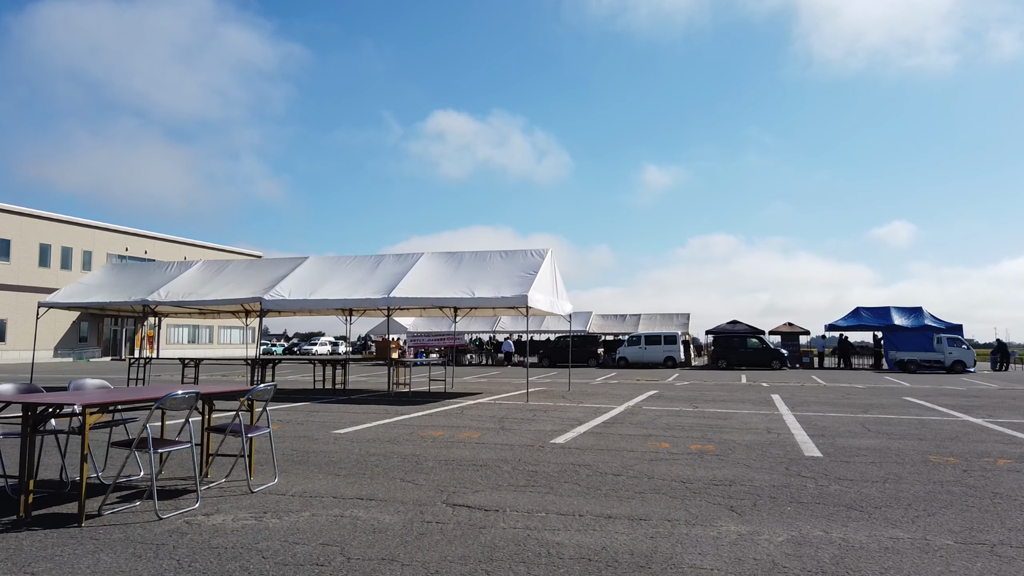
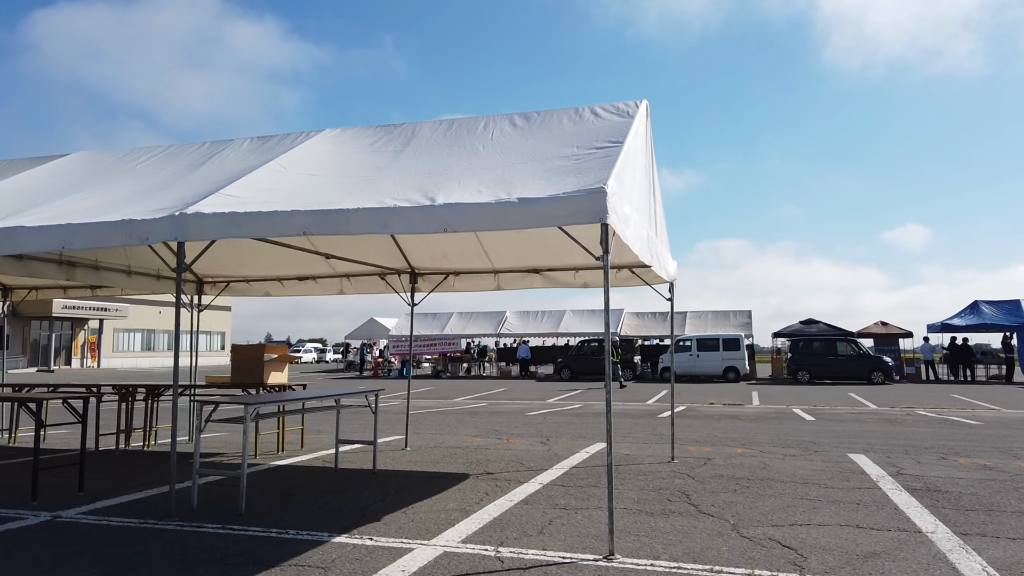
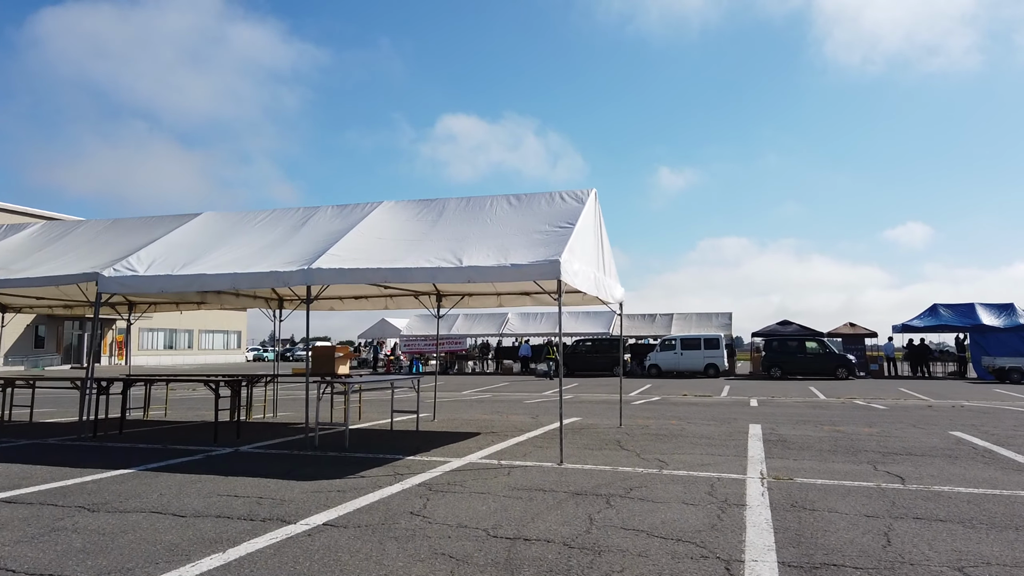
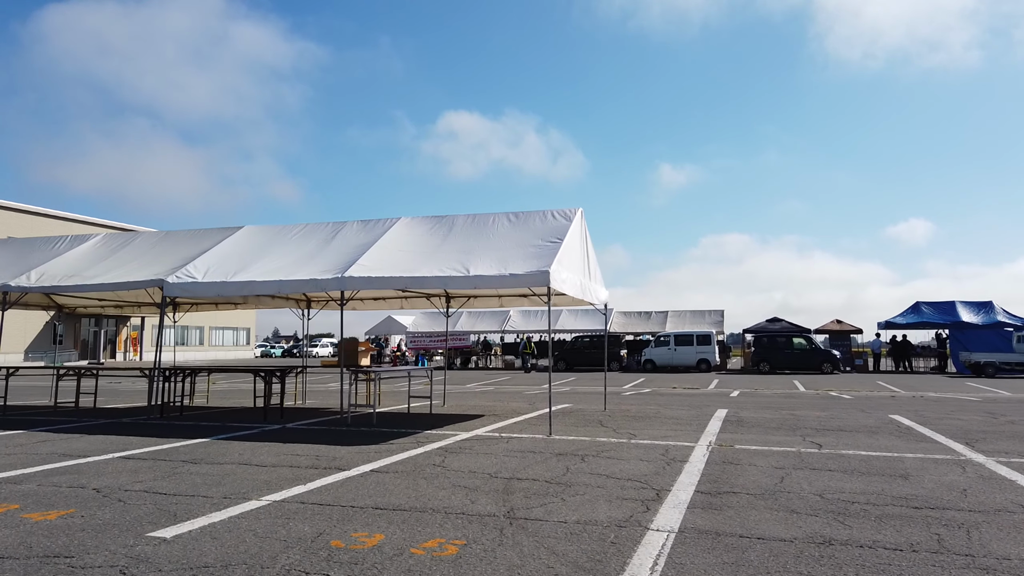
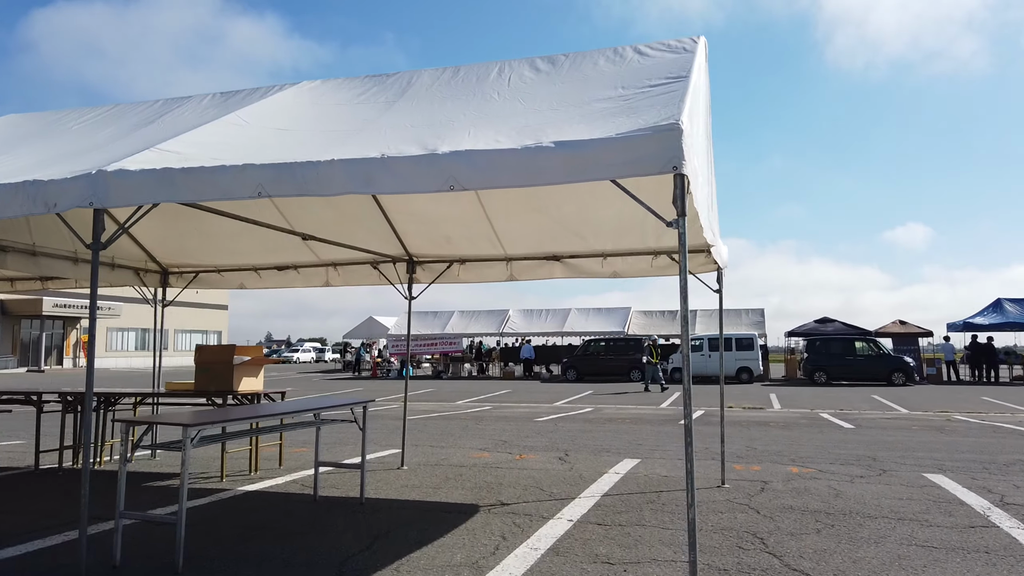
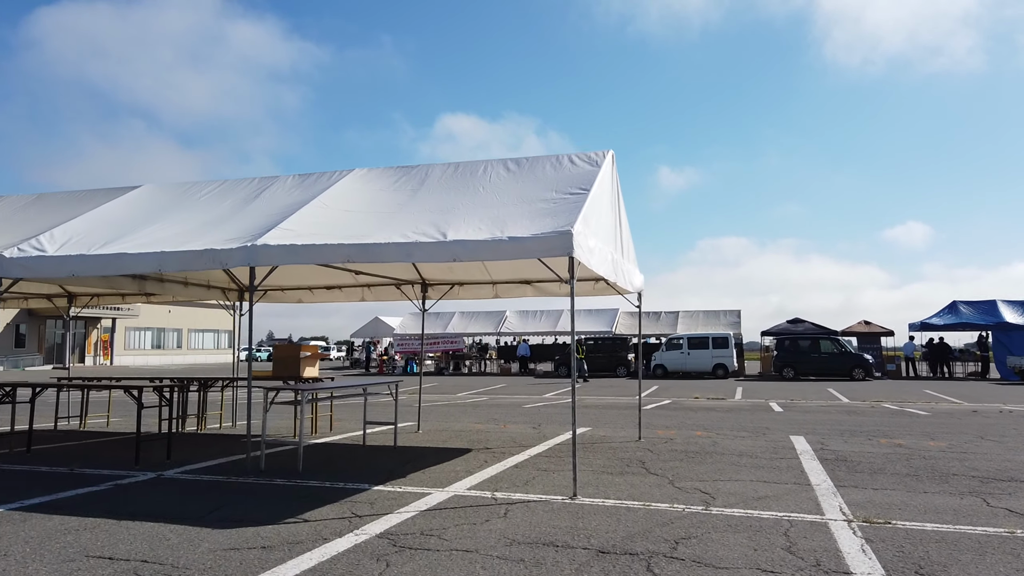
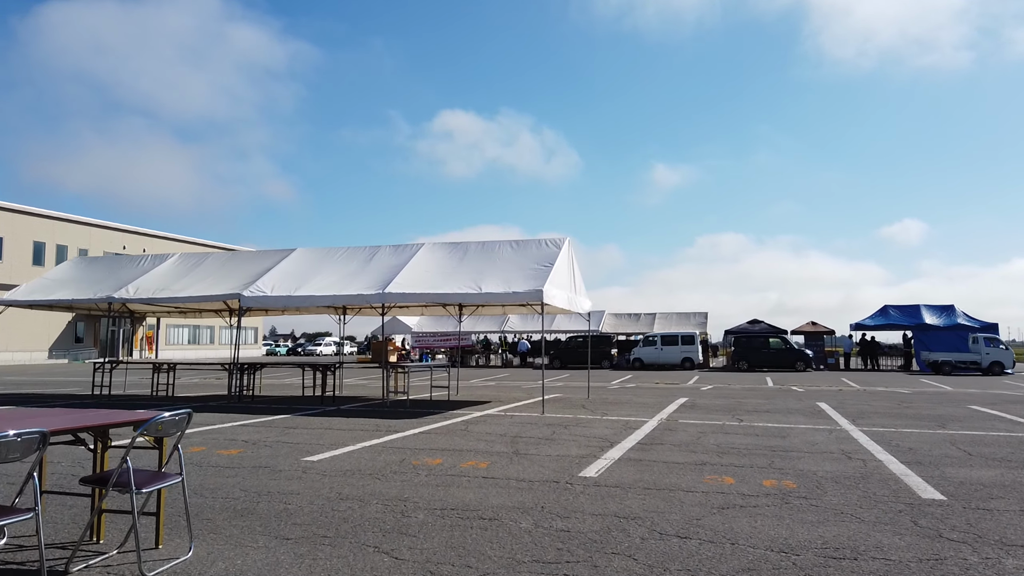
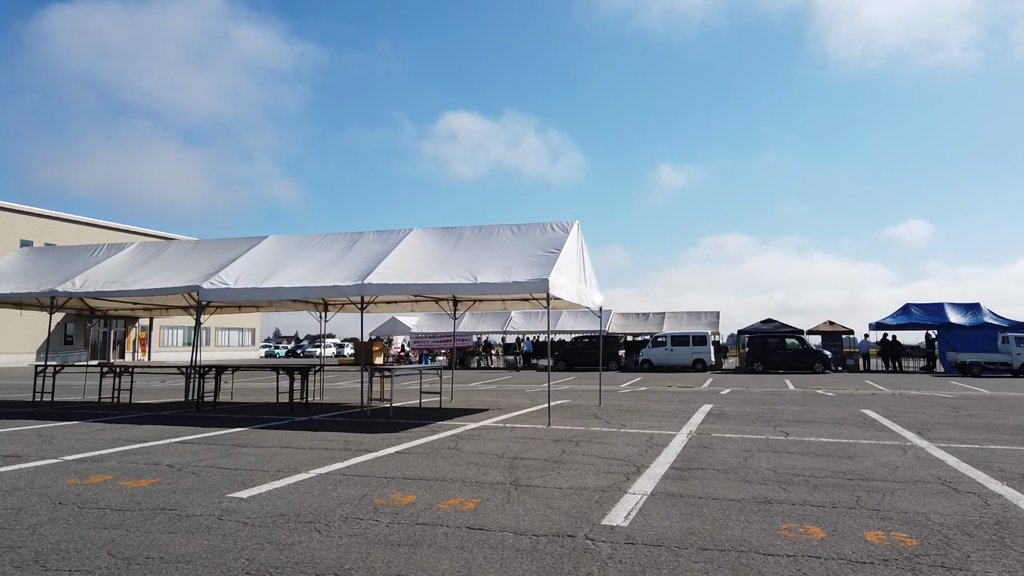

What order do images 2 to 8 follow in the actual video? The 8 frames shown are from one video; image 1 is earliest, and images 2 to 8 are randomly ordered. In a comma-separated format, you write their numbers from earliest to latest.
7, 8, 4, 3, 6, 2, 5
